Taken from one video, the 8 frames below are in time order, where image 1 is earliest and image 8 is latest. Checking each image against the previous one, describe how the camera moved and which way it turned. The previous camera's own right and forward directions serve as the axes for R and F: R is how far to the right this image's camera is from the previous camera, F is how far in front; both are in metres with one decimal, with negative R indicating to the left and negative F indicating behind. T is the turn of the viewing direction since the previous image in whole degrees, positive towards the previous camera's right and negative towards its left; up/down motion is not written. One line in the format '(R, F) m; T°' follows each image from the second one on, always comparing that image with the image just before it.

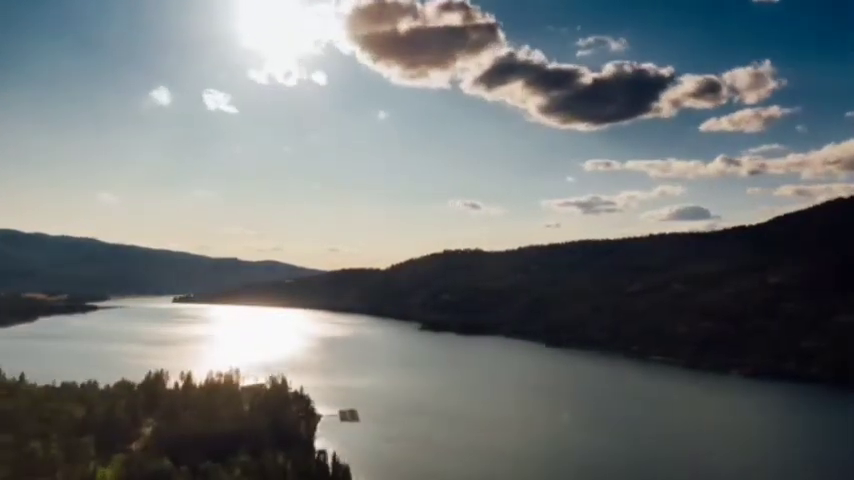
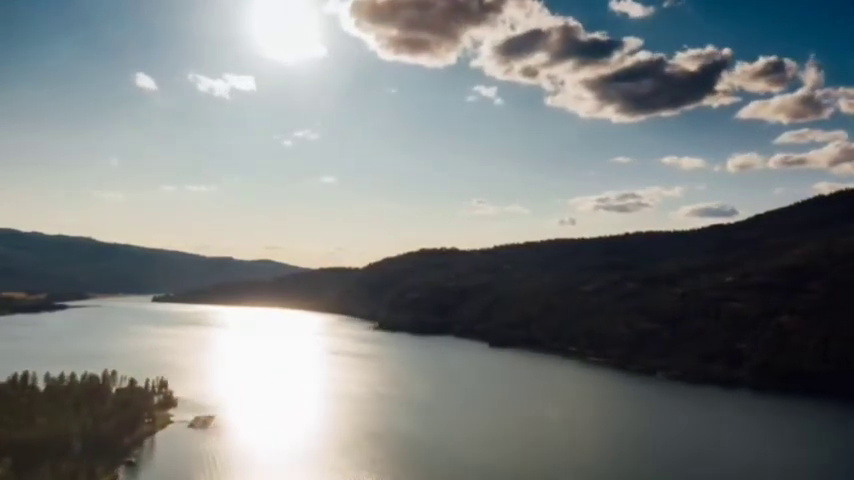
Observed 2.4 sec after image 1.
(+8.9, +2.1) m; -1°
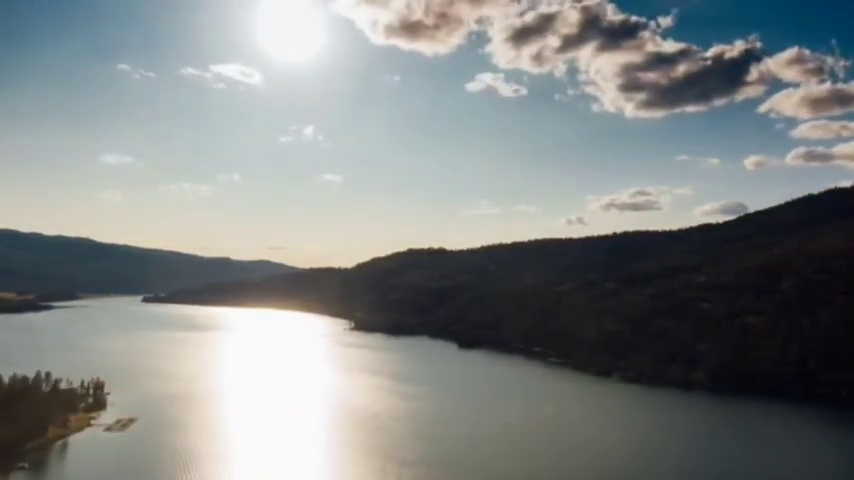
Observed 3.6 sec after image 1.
(+4.8, +0.8) m; -1°
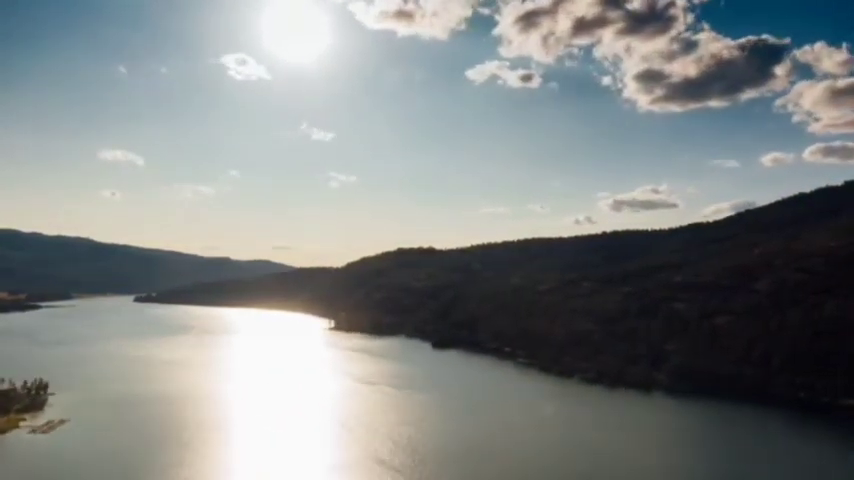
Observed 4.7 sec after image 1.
(+4.1, +0.8) m; -1°
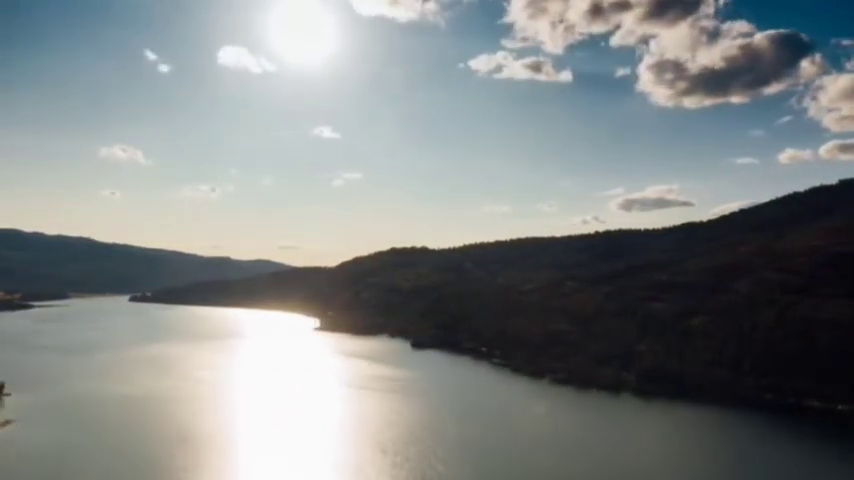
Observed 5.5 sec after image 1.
(+3.3, +0.6) m; -1°
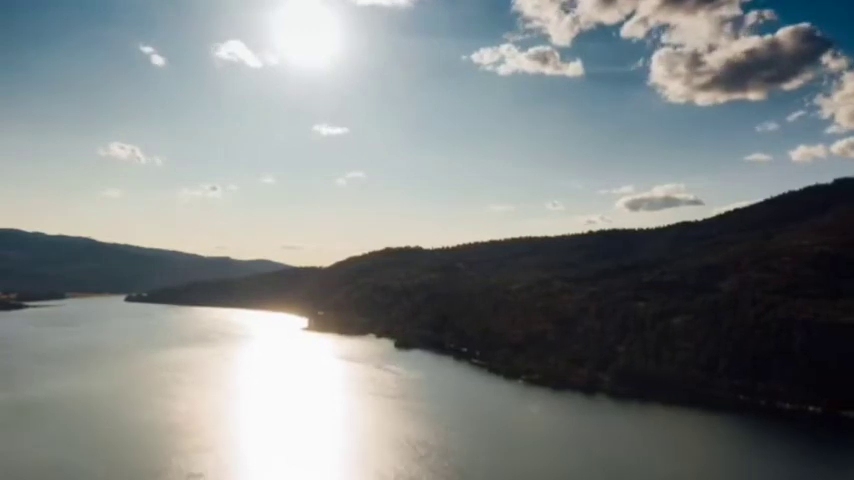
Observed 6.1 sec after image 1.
(+2.6, +0.4) m; 0°
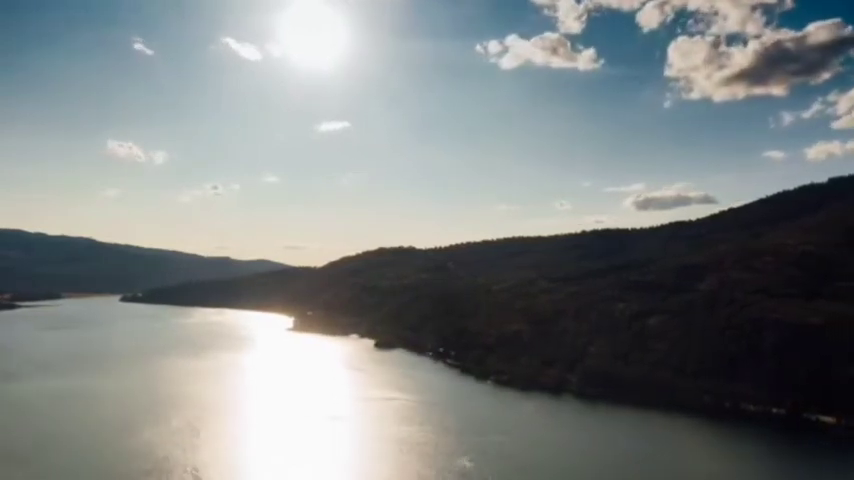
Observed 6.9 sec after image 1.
(+3.2, +0.7) m; -1°
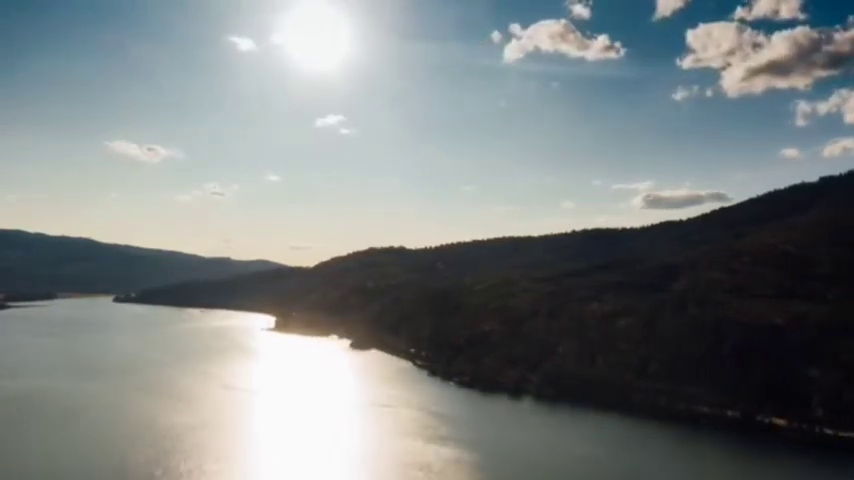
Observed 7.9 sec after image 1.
(+3.6, +0.4) m; -1°
